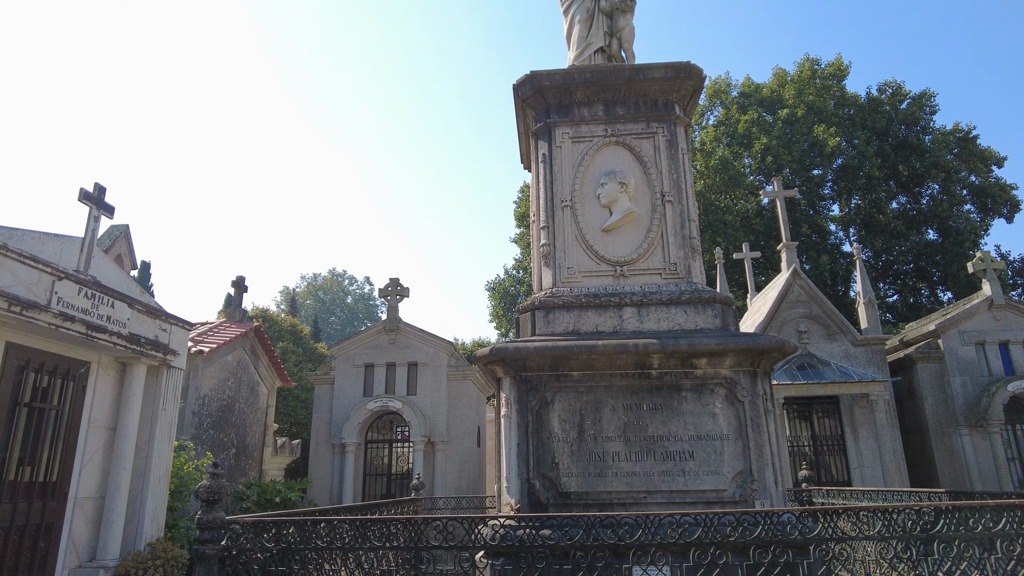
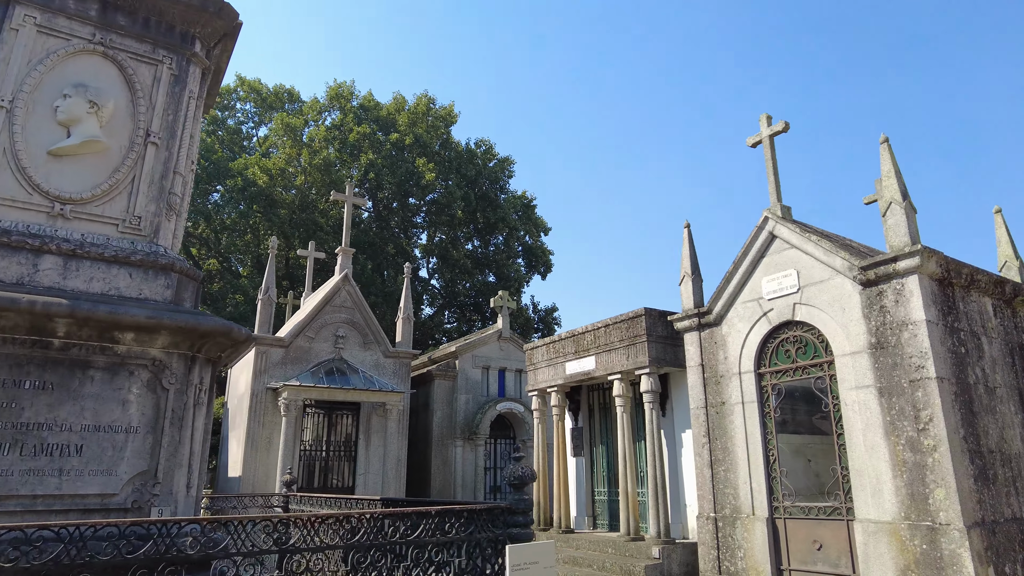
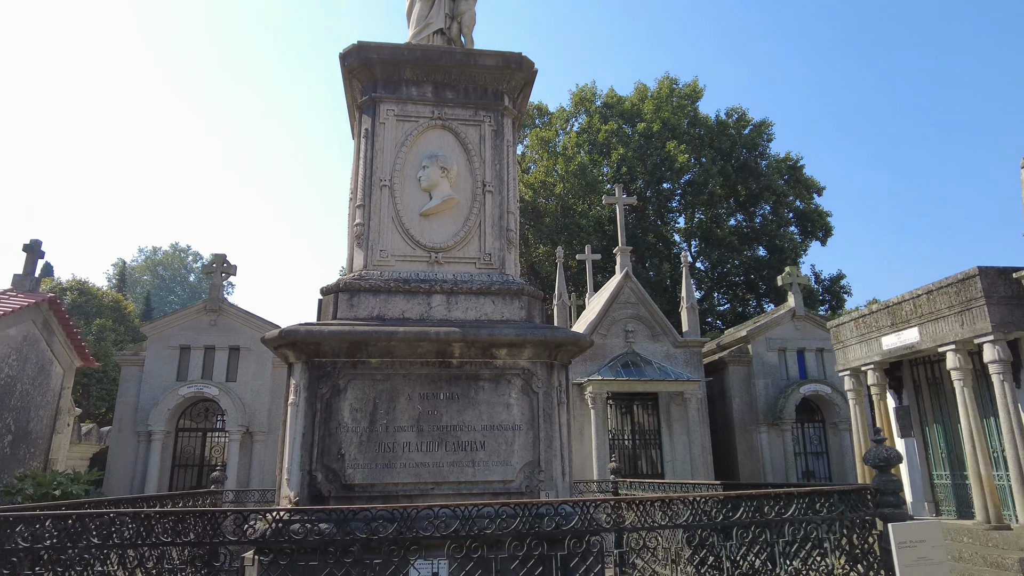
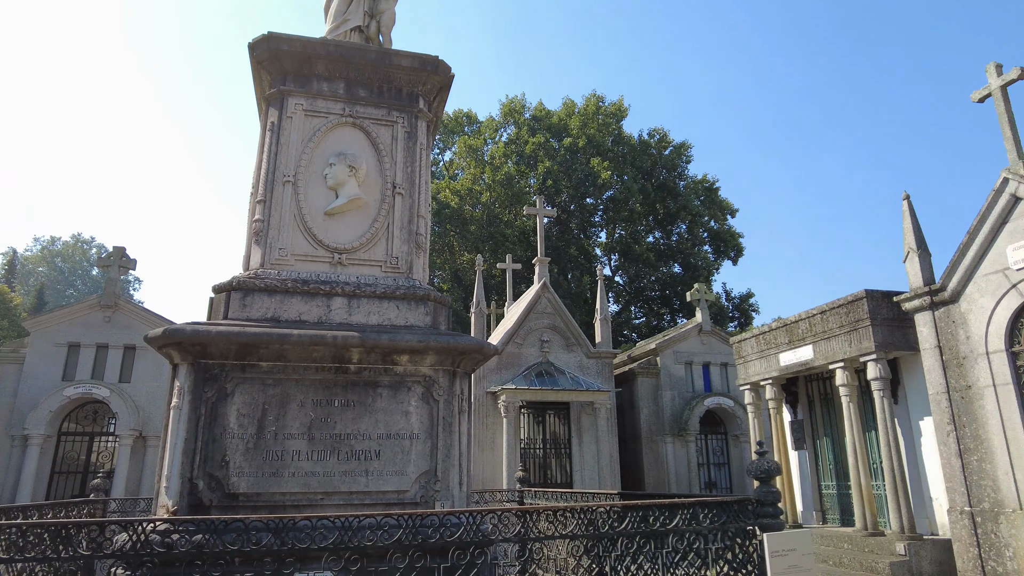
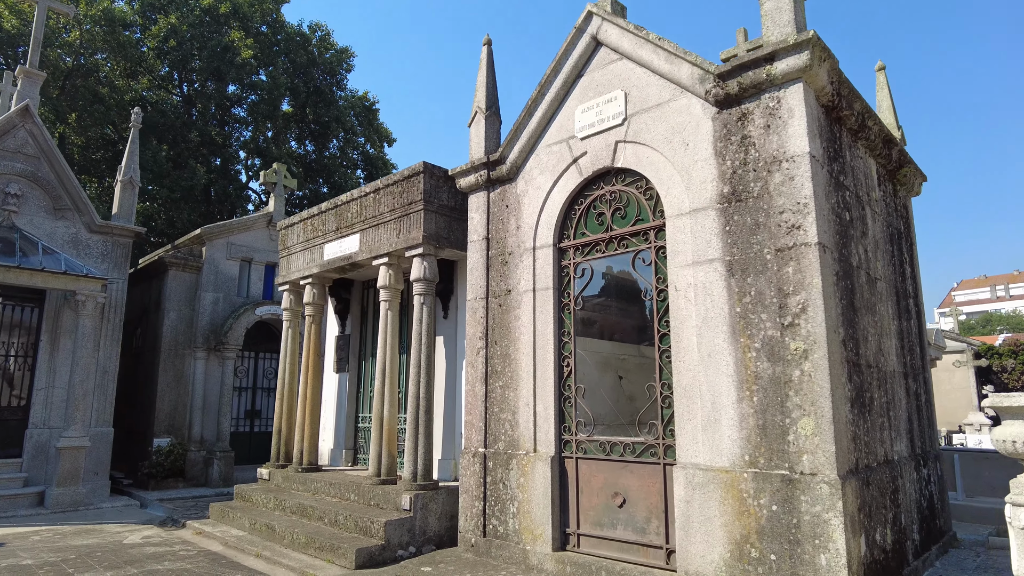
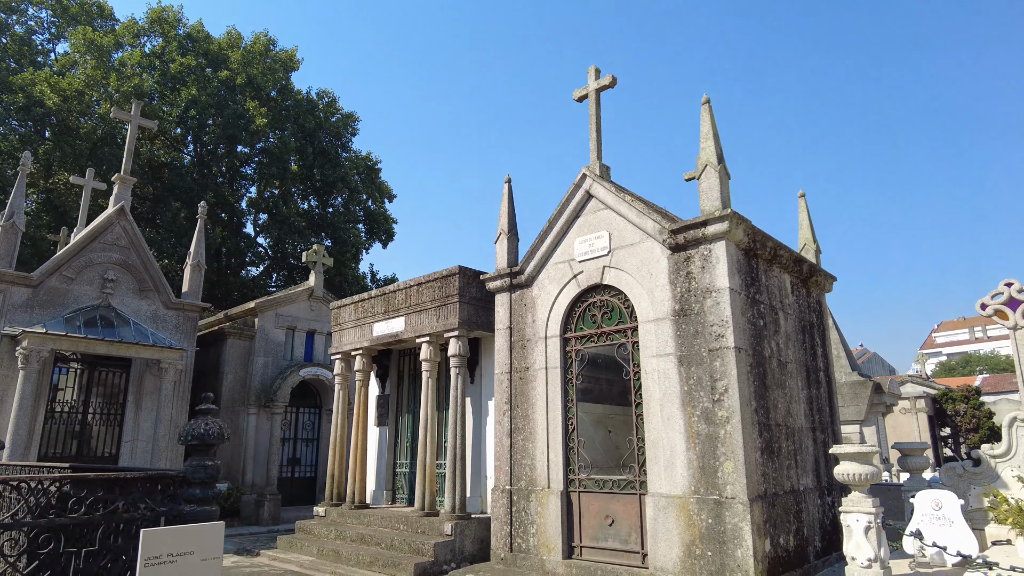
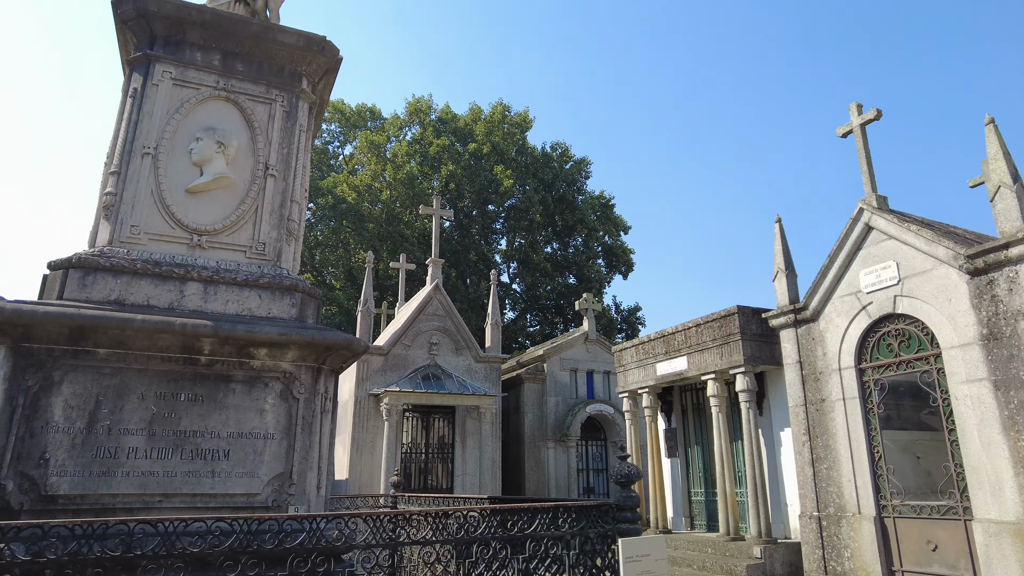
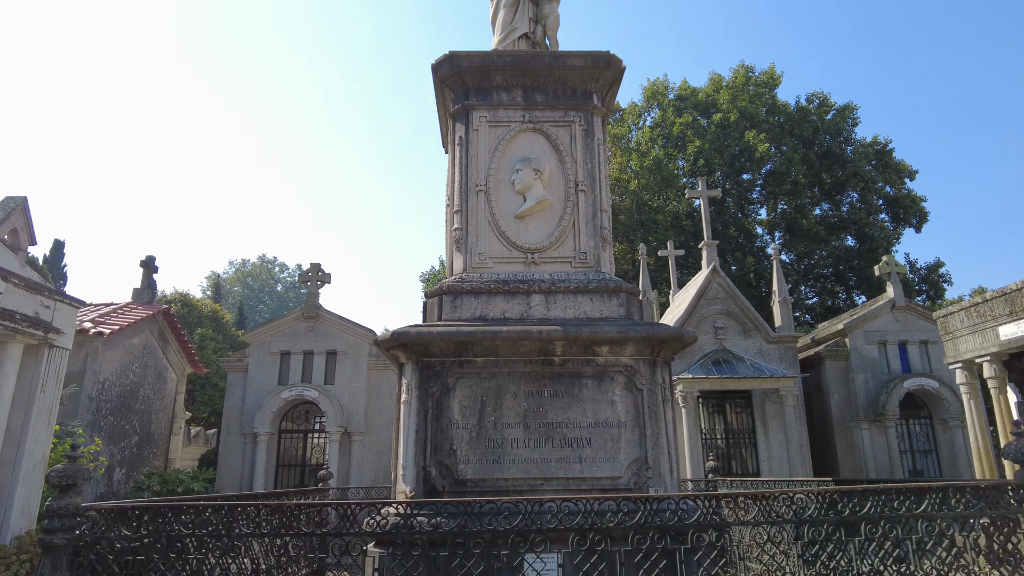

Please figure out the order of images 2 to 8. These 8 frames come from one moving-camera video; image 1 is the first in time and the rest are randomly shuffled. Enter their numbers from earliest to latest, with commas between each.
8, 3, 4, 7, 2, 6, 5
